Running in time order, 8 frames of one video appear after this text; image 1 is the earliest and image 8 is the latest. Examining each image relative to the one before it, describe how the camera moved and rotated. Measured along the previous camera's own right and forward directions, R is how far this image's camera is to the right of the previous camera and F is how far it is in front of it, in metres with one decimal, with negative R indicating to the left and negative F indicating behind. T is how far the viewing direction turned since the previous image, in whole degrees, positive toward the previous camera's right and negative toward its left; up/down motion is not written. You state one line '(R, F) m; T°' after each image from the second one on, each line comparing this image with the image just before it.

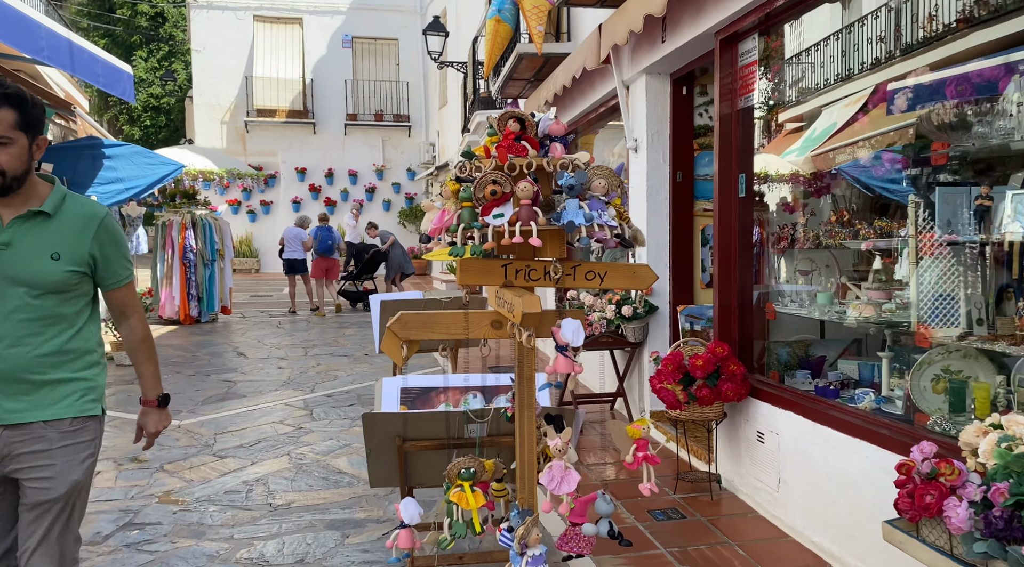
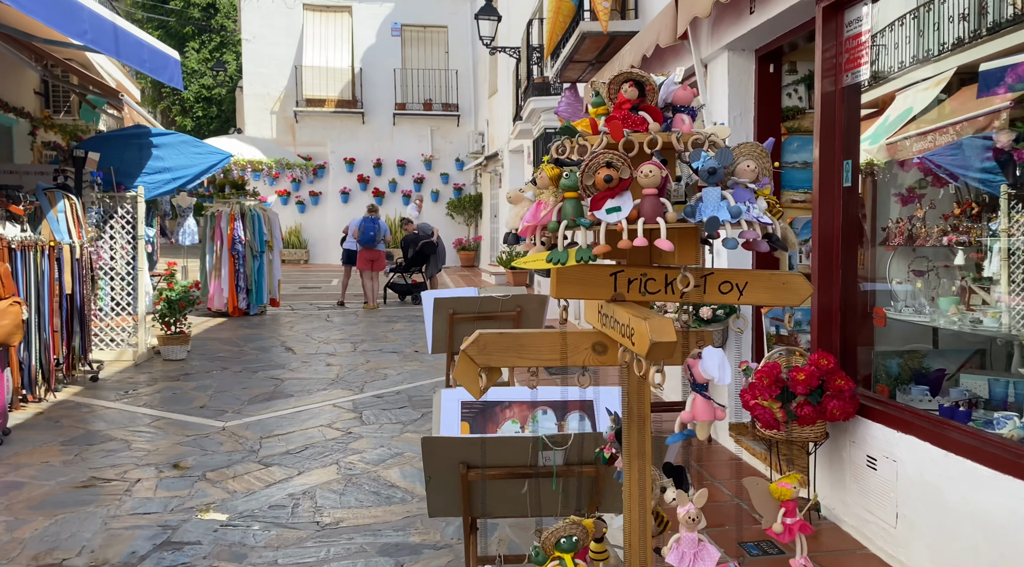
(-0.1, +0.4) m; -3°
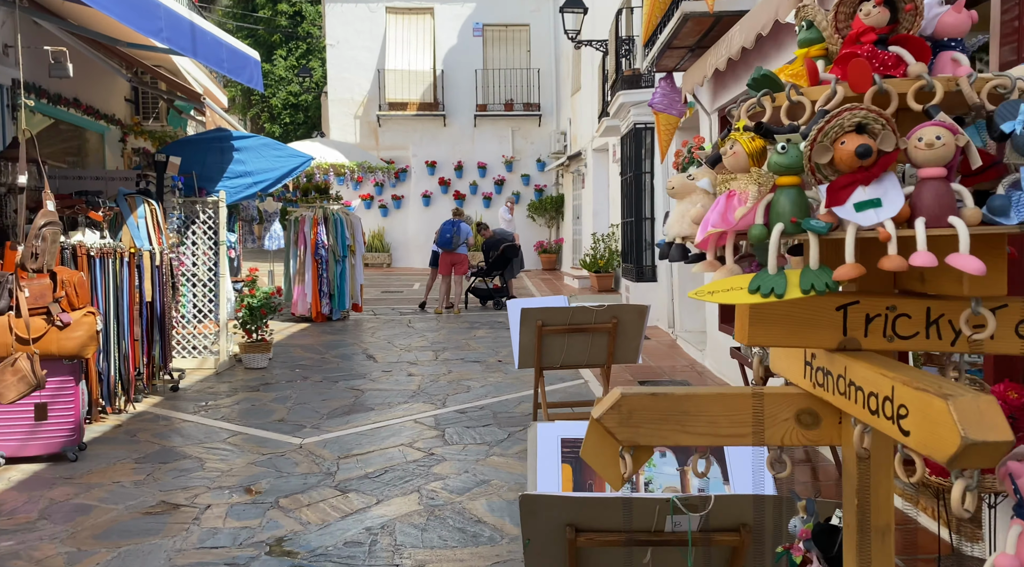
(-0.1, +0.5) m; -5°
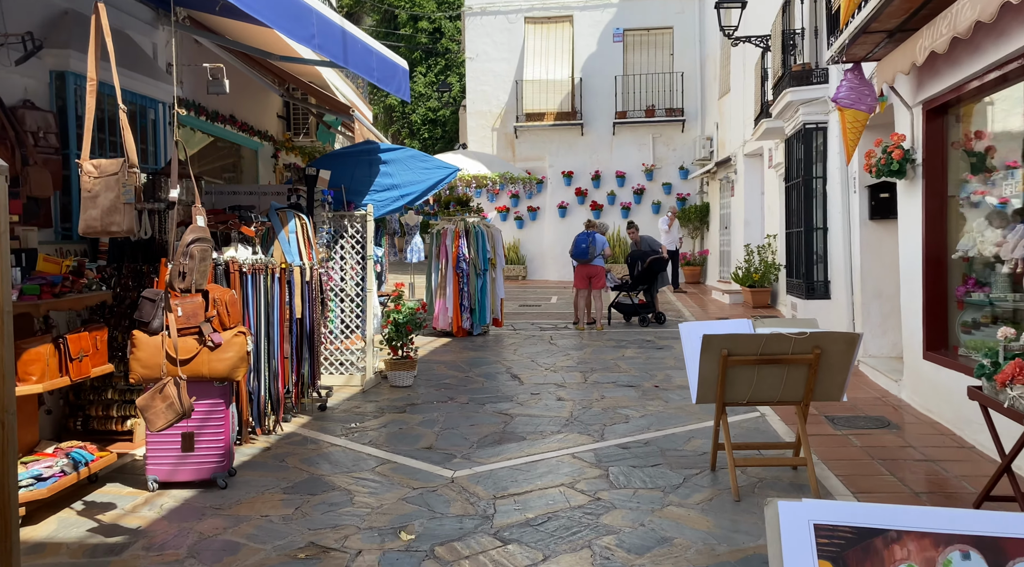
(-0.2, +0.5) m; -9°
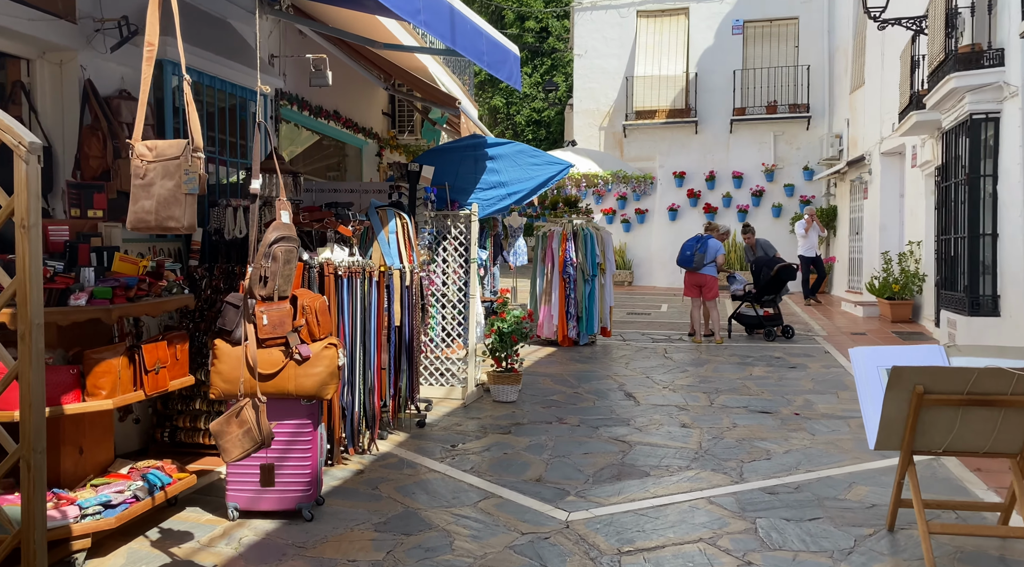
(-0.1, +0.7) m; -7°
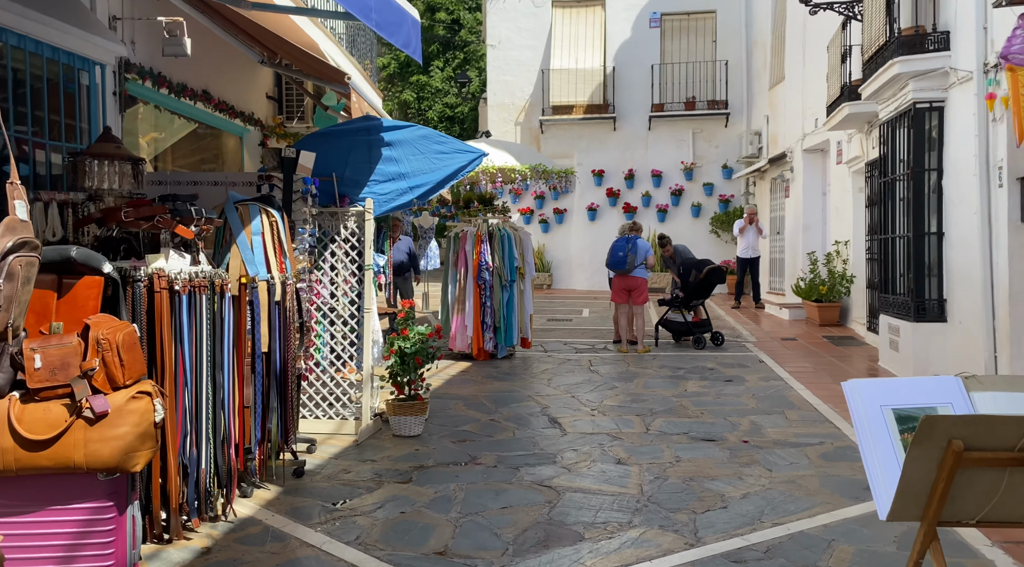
(+0.1, +1.2) m; +5°
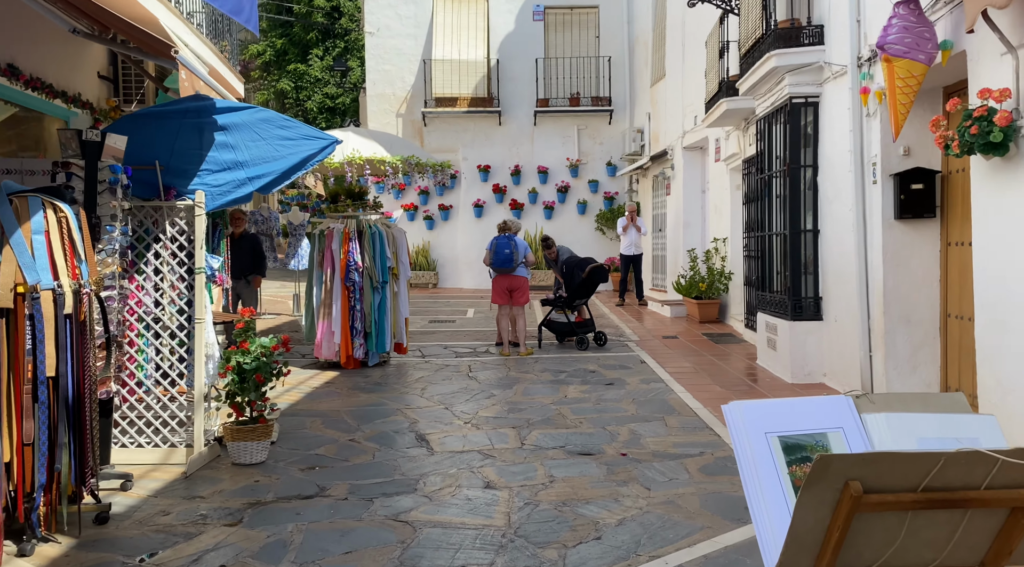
(+0.2, +0.6) m; +7°
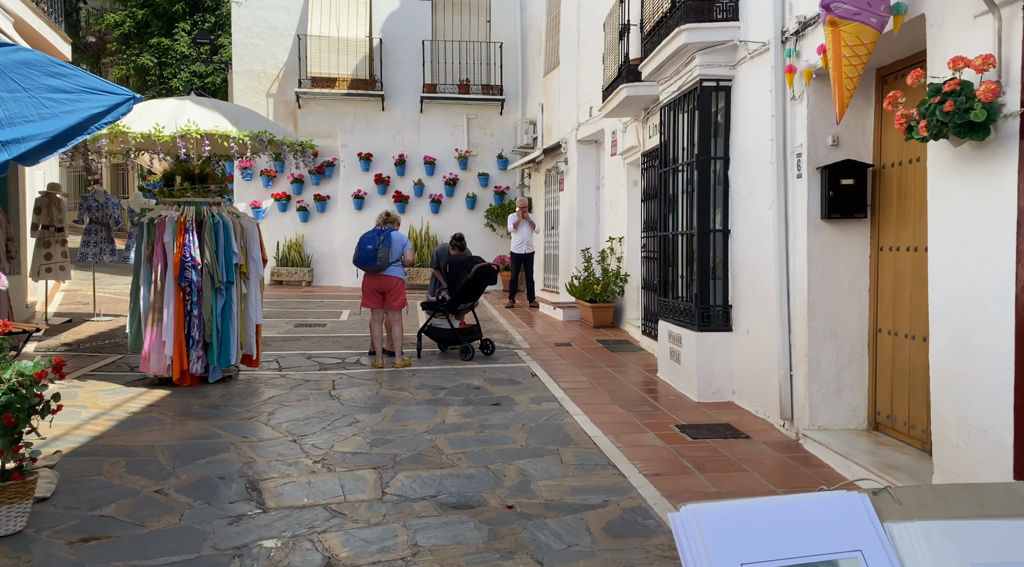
(+0.2, +1.3) m; +7°
